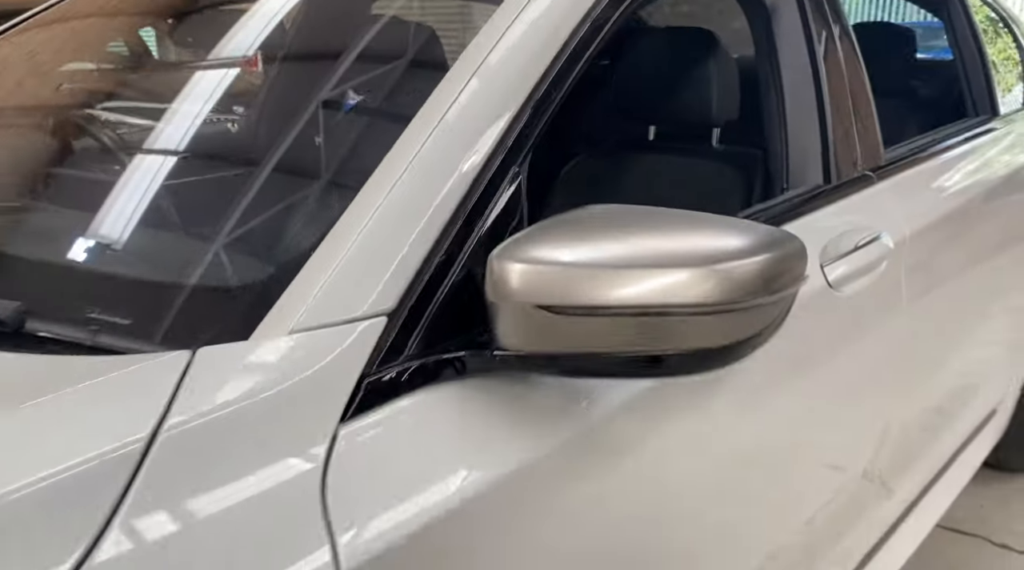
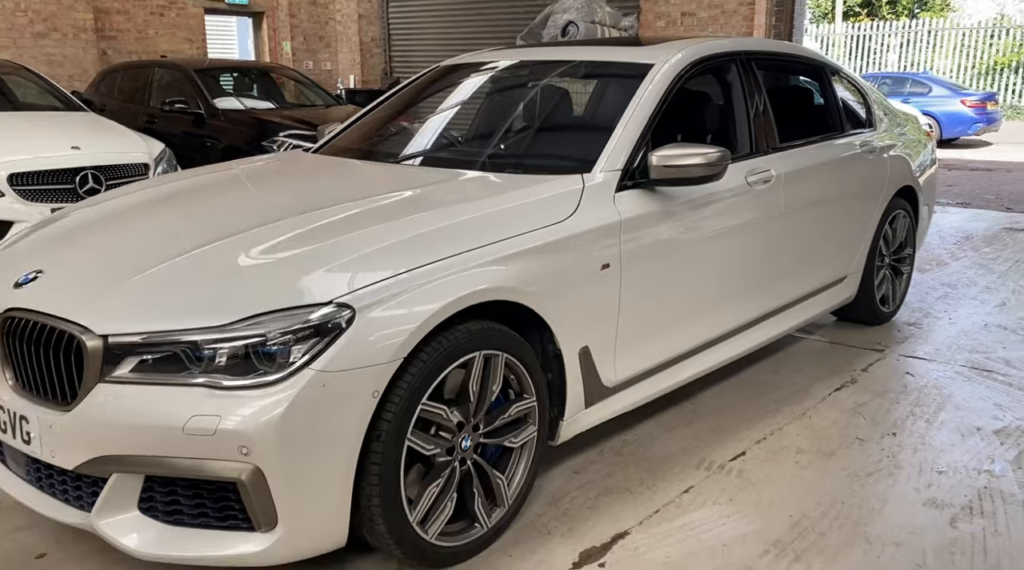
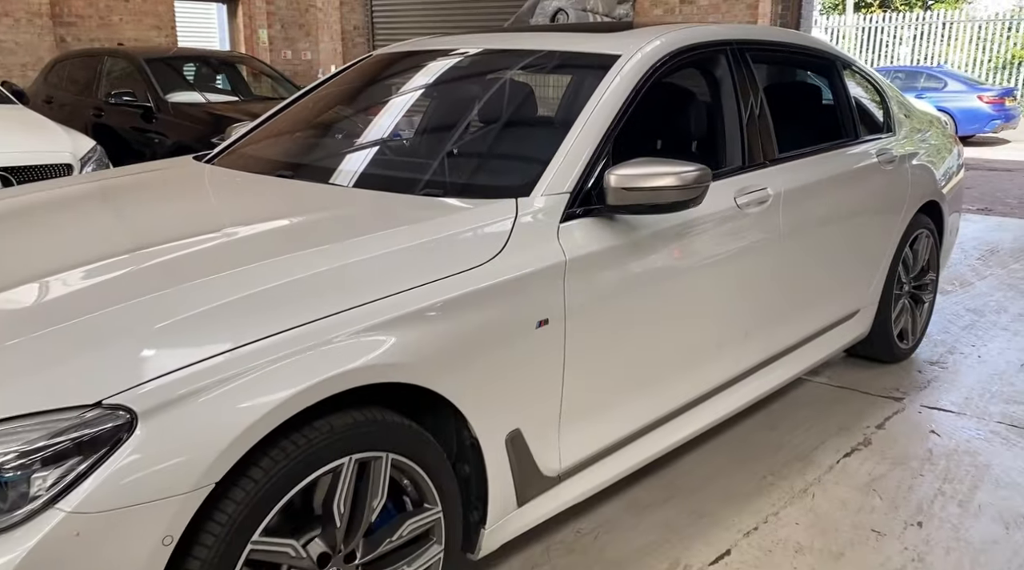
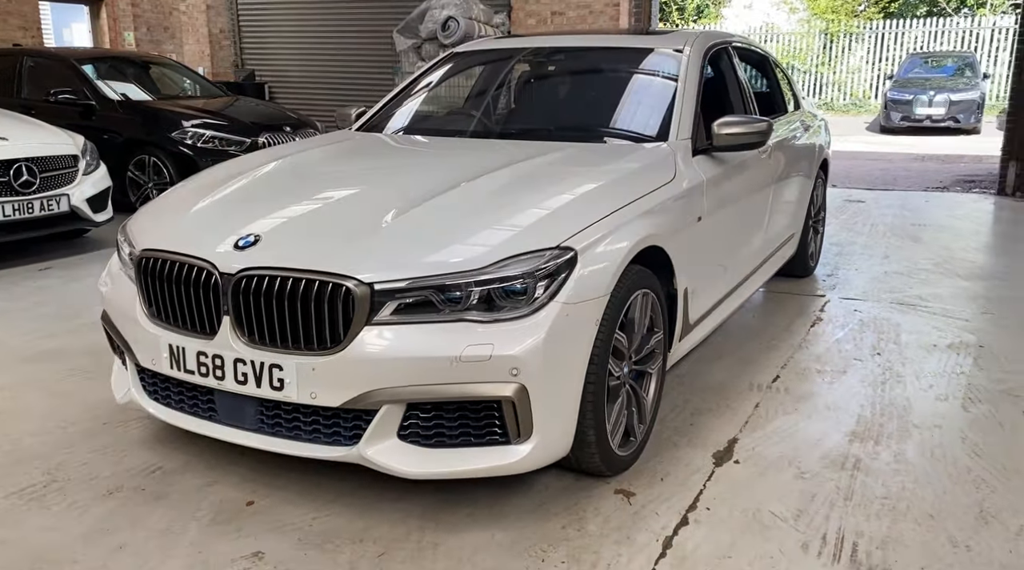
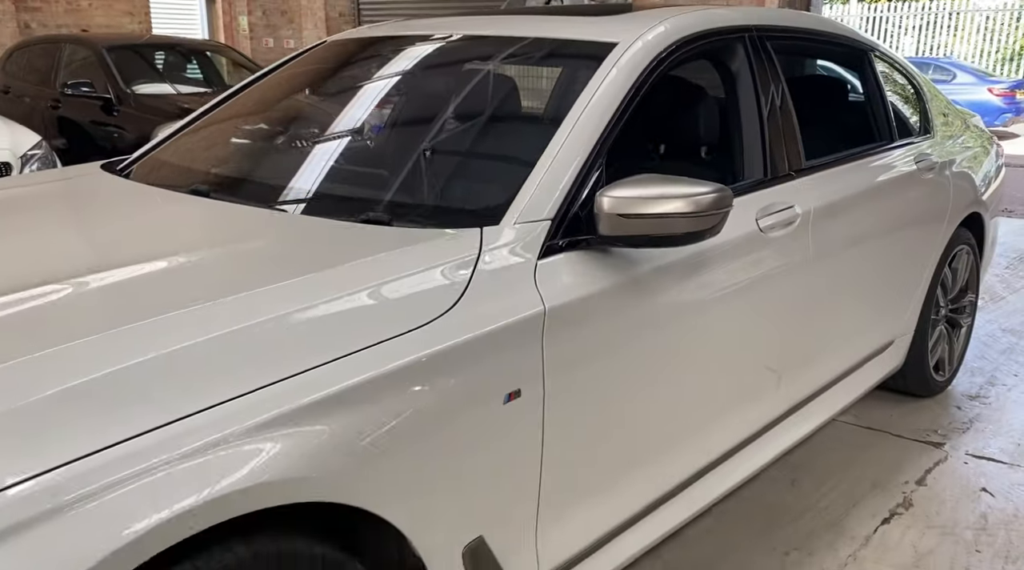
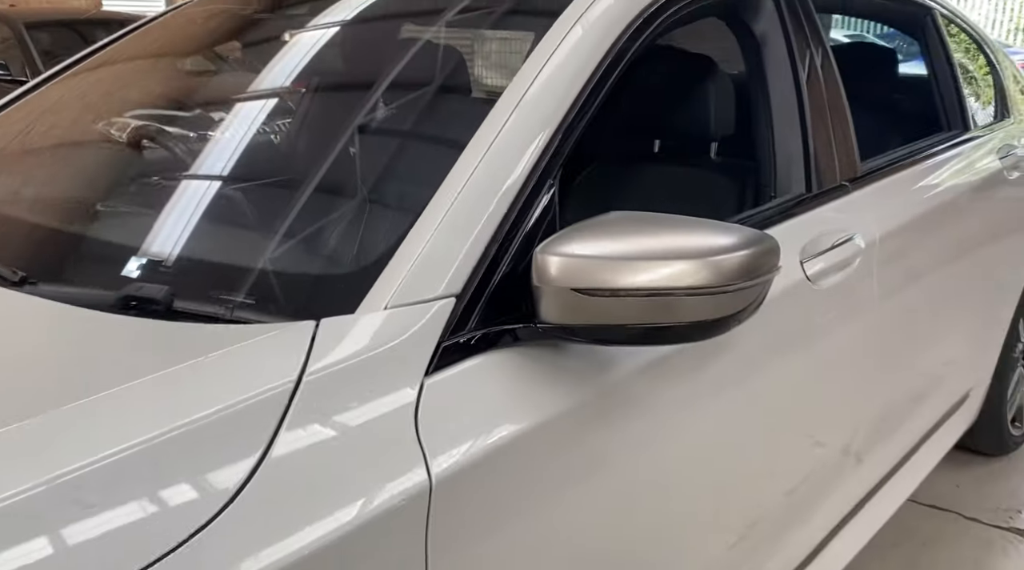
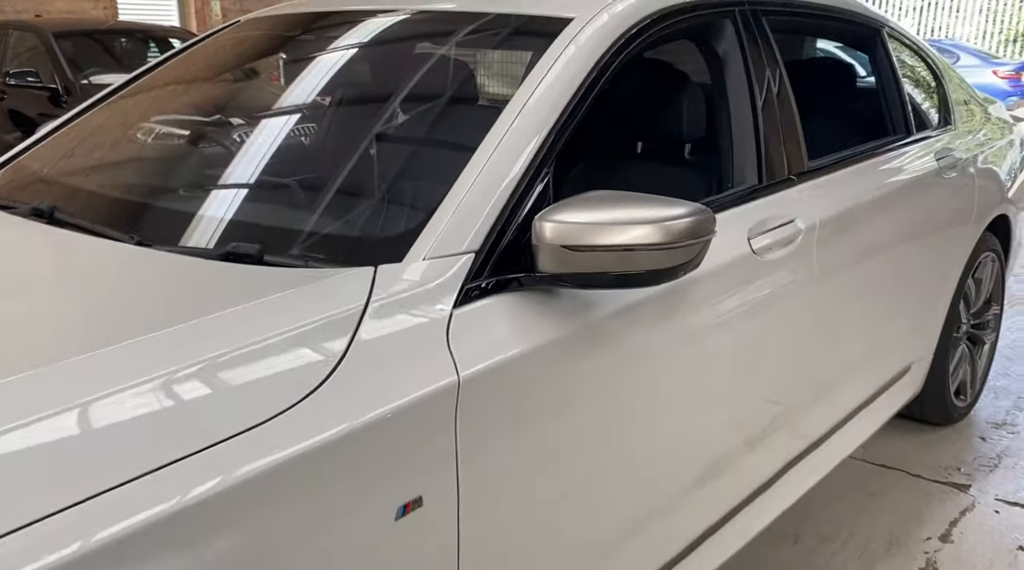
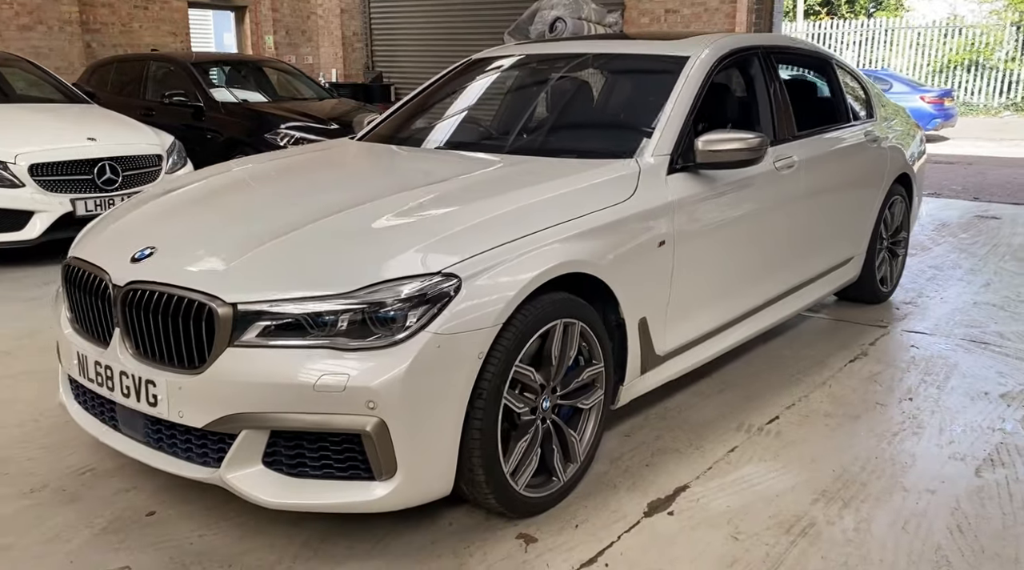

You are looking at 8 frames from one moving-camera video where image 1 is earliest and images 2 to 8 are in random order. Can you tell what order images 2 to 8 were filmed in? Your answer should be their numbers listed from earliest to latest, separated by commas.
6, 7, 5, 3, 2, 8, 4
